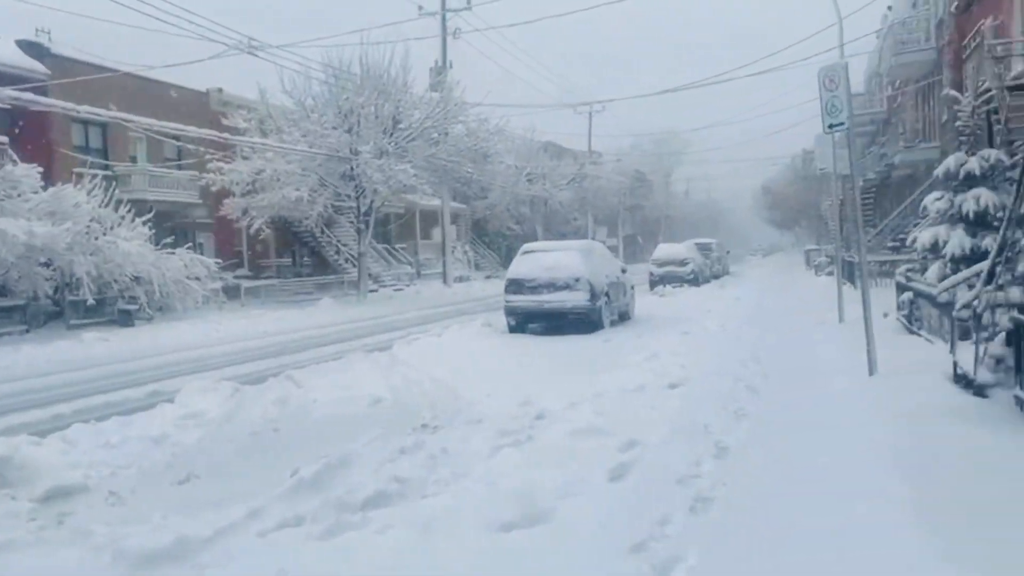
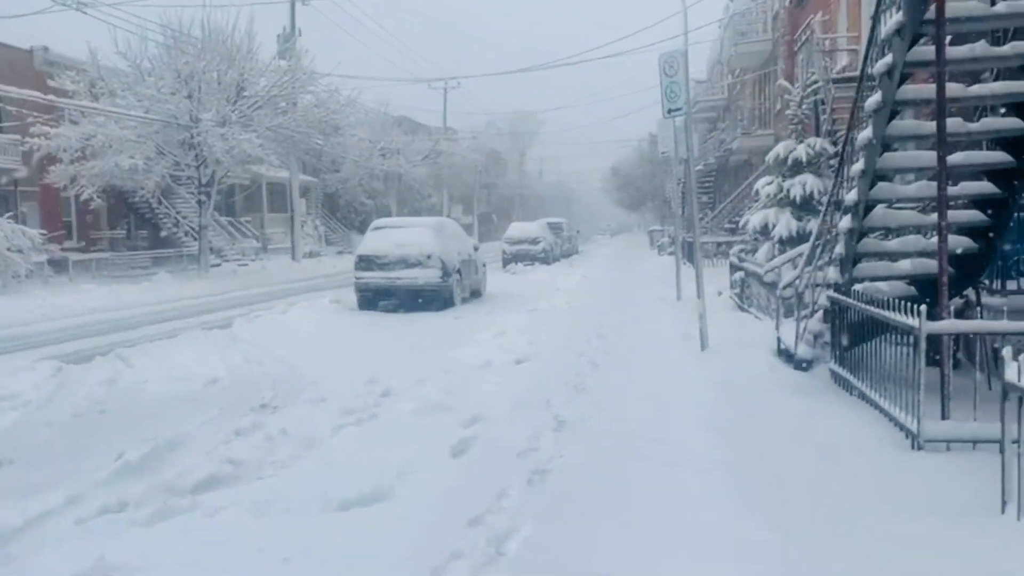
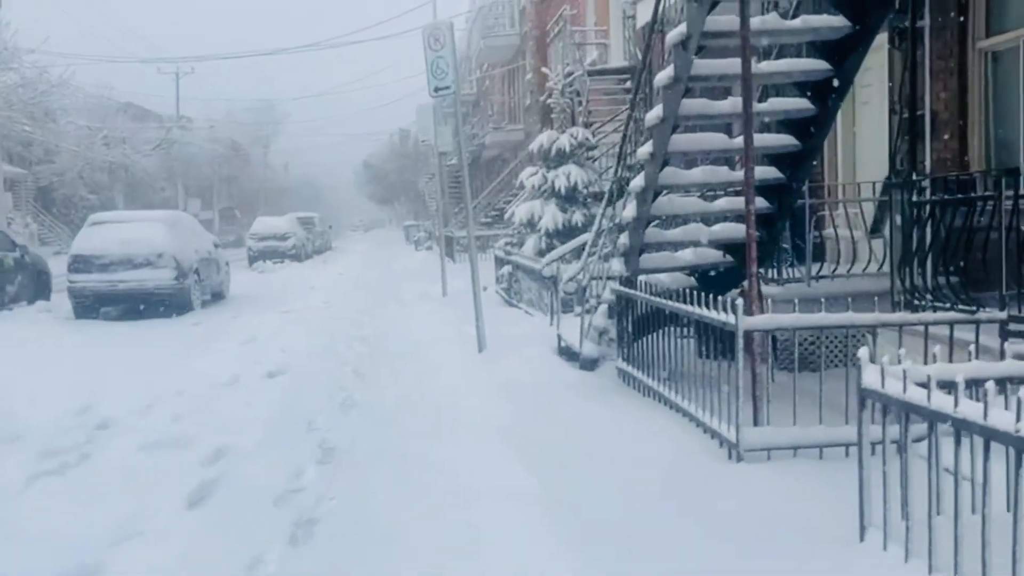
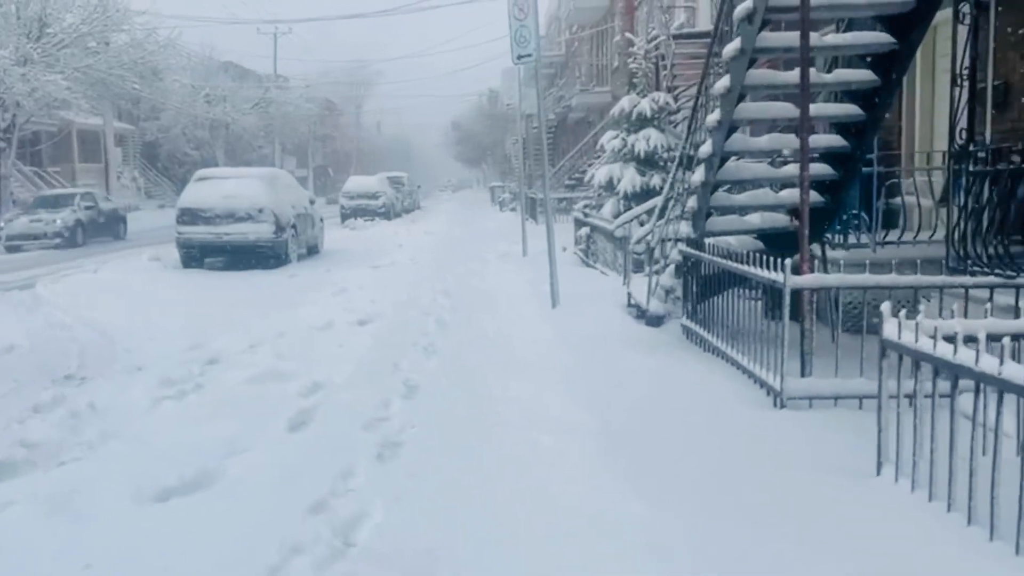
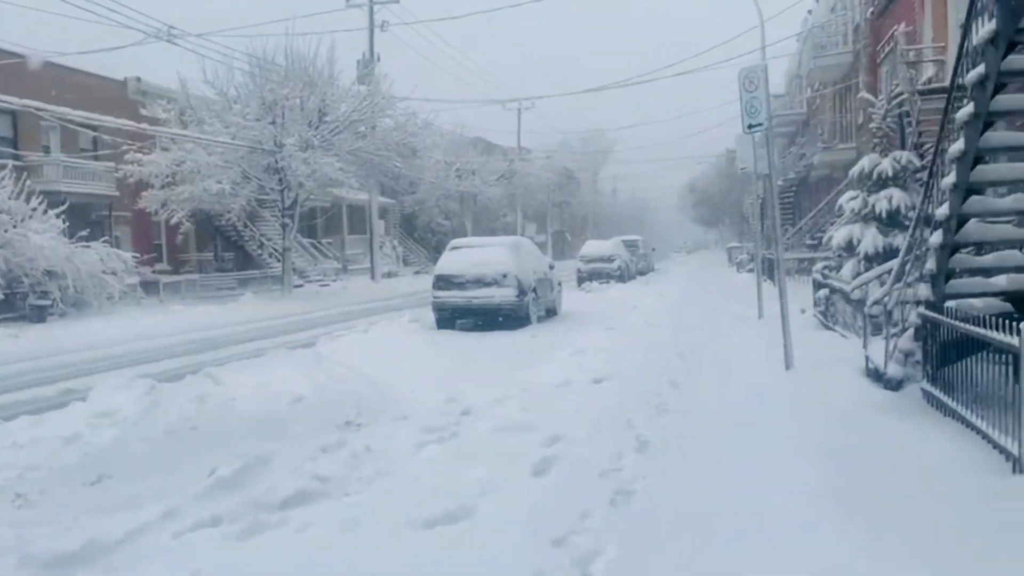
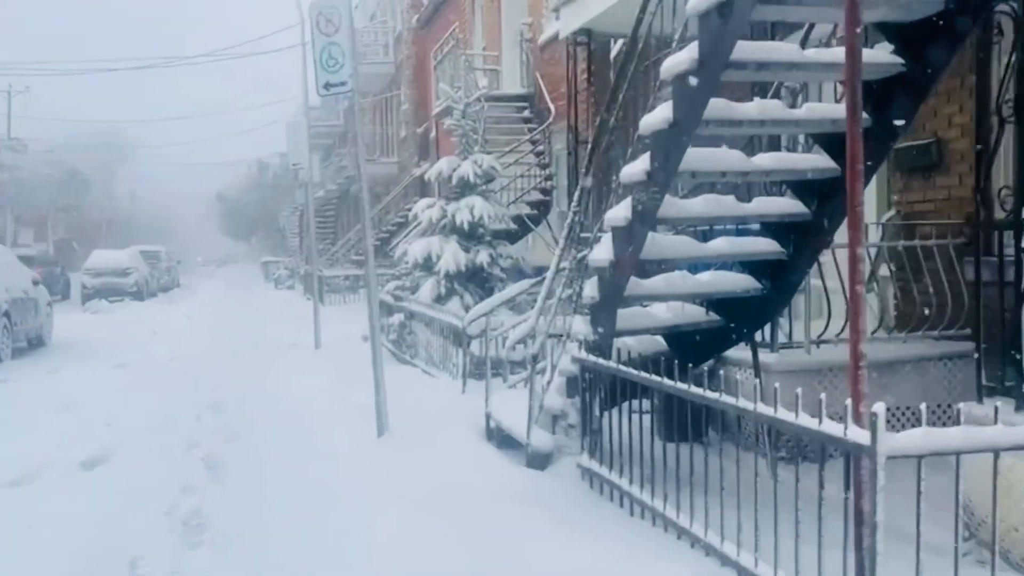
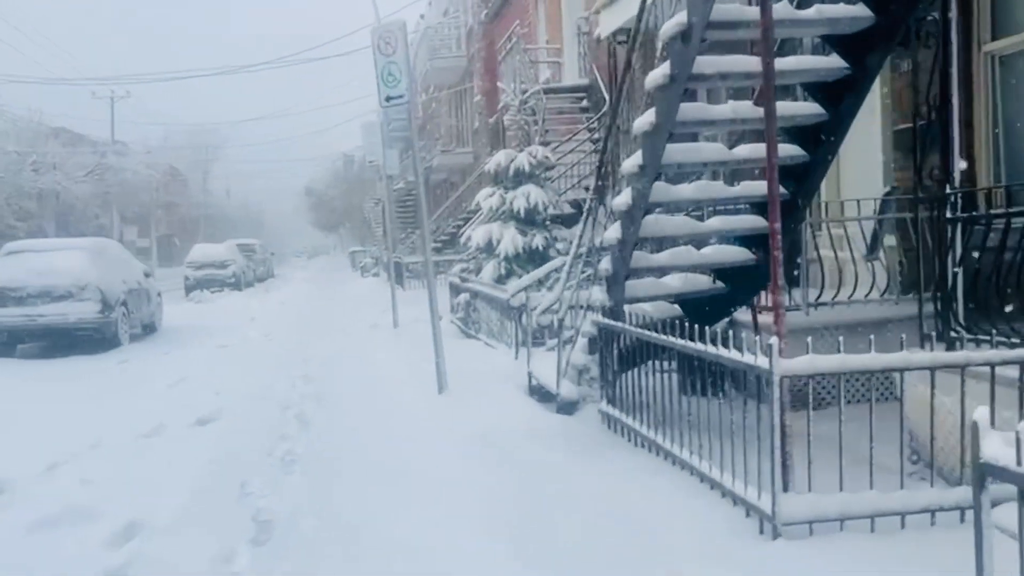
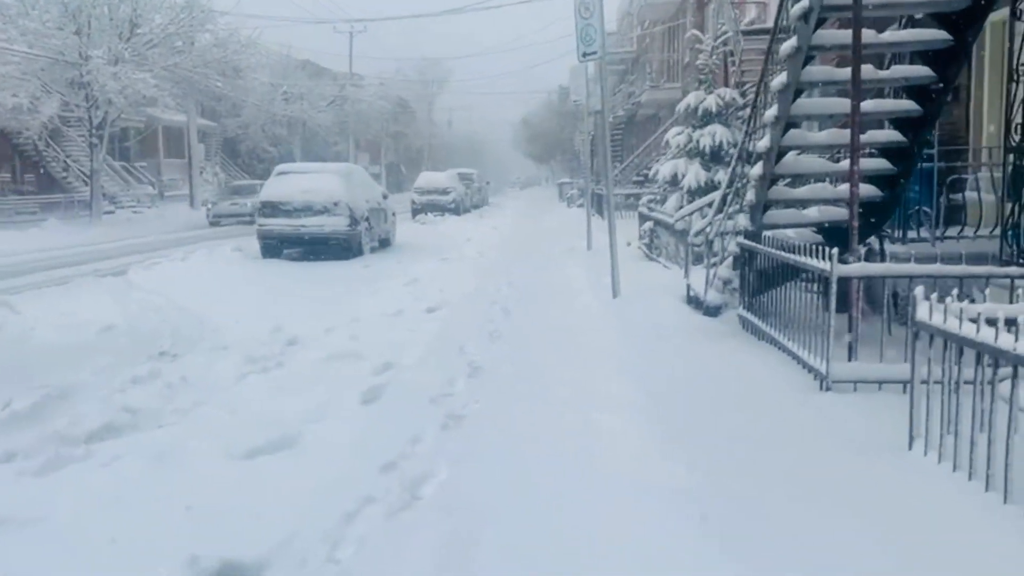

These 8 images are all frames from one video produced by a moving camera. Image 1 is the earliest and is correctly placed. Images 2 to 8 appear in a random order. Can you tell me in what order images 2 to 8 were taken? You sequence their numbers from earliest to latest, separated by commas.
5, 2, 8, 4, 3, 7, 6
